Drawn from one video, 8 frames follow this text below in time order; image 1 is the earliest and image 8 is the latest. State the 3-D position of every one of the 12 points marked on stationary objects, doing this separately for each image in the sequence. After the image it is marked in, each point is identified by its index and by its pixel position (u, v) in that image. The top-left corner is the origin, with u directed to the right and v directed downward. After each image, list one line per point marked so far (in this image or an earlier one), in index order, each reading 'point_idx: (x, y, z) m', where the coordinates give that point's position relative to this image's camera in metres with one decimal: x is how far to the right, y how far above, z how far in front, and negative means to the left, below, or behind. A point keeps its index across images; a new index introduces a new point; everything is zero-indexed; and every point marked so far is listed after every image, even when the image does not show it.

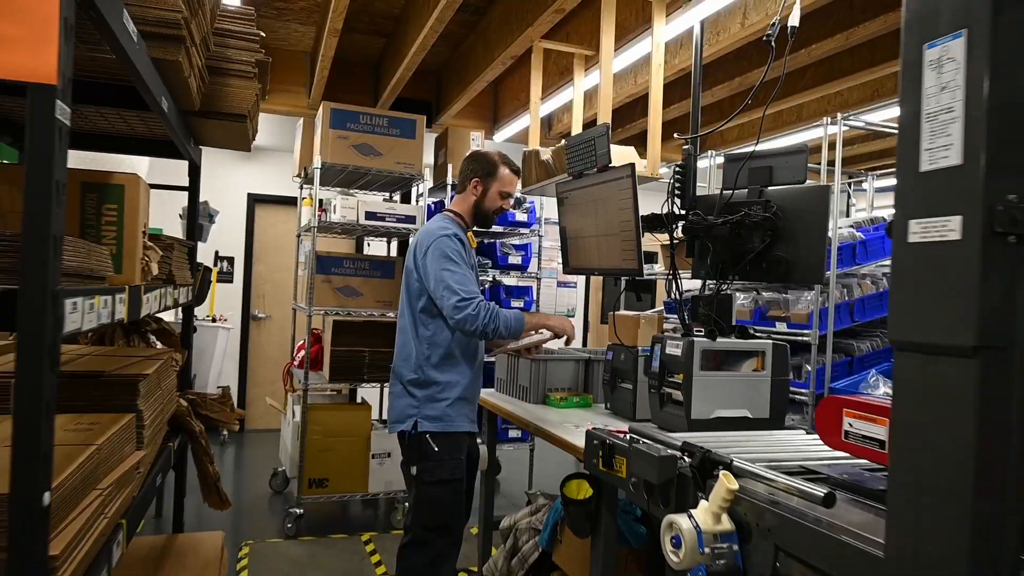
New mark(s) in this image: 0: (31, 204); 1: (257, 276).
0: (-0.6, +0.1, +0.9) m
1: (-1.9, +0.1, +5.3) m
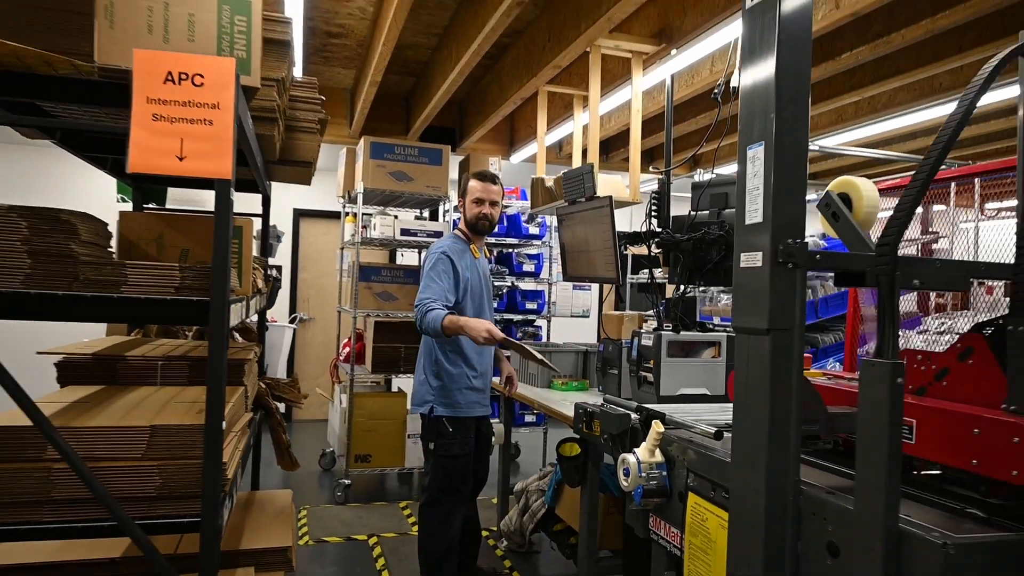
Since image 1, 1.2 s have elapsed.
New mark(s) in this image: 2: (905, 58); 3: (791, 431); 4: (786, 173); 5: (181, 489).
0: (-0.6, +0.1, +1.4) m
1: (-1.7, 0.0, +5.9) m
2: (+1.7, +1.0, +3.0) m
3: (+0.5, -0.3, +1.4) m
4: (+0.5, +0.2, +1.3) m
5: (-0.7, -0.4, +1.5) m
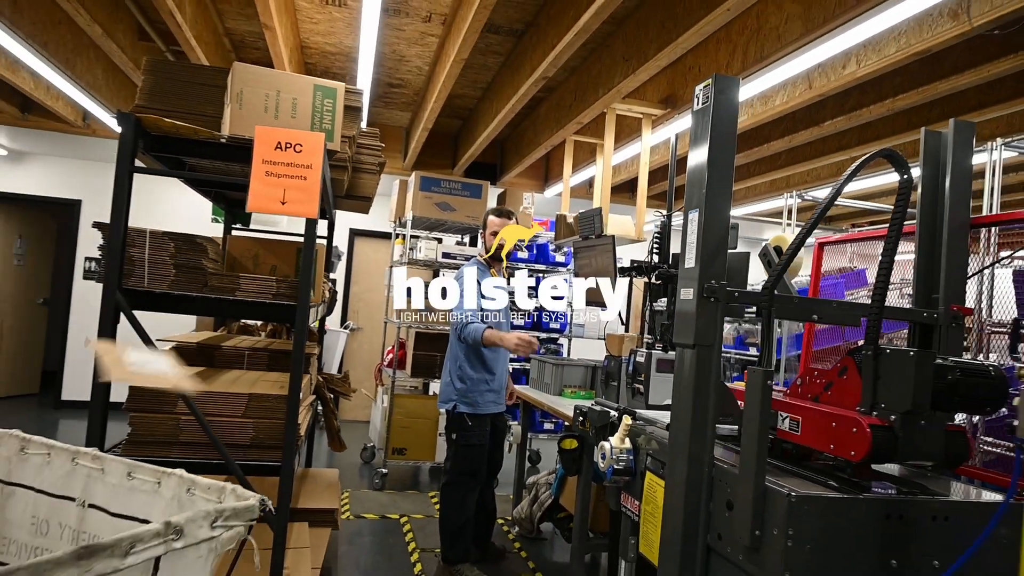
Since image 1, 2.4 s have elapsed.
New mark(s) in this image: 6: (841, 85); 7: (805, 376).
0: (-0.6, 0.0, +2.0) m
1: (-1.5, -0.1, +6.5) m
2: (+1.8, +0.8, +3.5) m
3: (+0.5, -0.3, +1.8) m
4: (+0.5, +0.1, +1.8) m
5: (-0.7, -0.4, +2.1) m
6: (+1.3, +0.8, +2.8) m
7: (+0.8, -0.2, +1.9) m
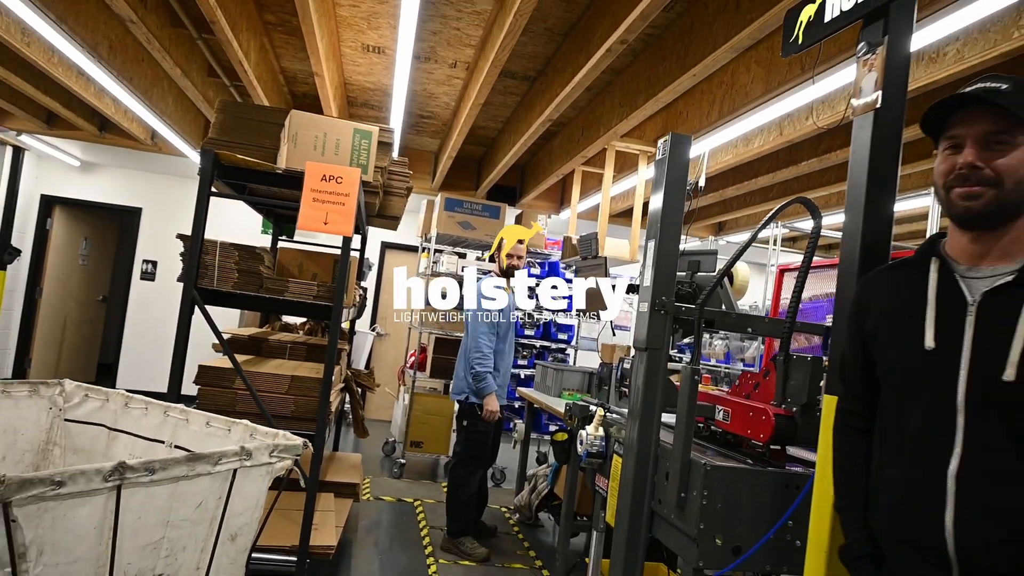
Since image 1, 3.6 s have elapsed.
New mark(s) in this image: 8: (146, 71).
0: (-0.6, 0.0, +2.5) m
1: (-1.3, -0.1, +7.1) m
2: (+1.9, +0.7, +3.9) m
3: (+0.5, -0.4, +2.3) m
4: (+0.5, +0.1, +2.3) m
5: (-0.7, -0.4, +2.6) m
6: (+1.3, +0.7, +3.2) m
7: (+0.8, -0.3, +2.4) m
8: (-2.1, +1.2, +4.1) m
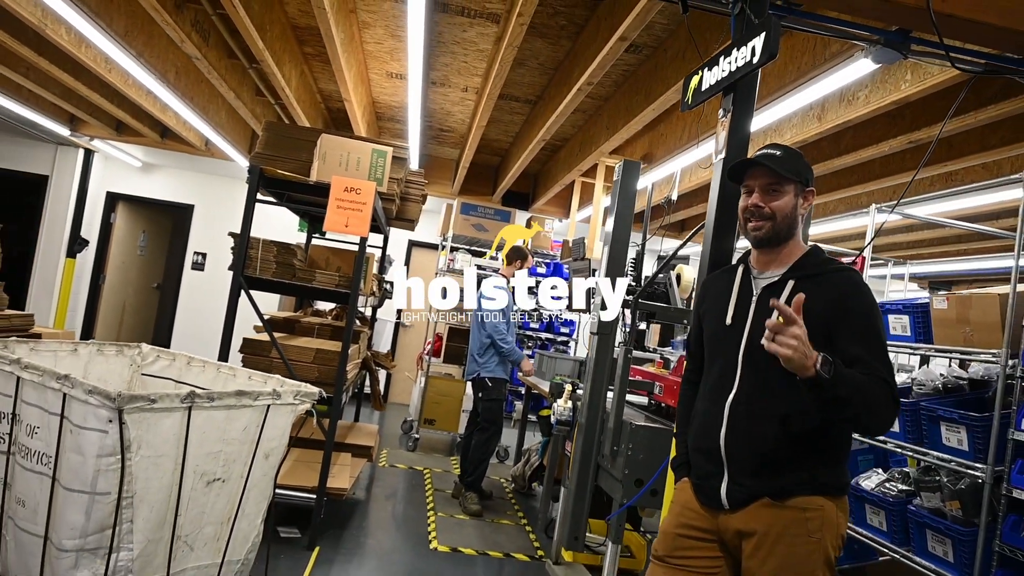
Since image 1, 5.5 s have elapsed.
0: (-0.7, +0.1, +3.1) m
1: (-1.1, -0.1, +7.7) m
2: (+1.9, +0.7, +4.4) m
3: (+0.4, -0.4, +2.8) m
4: (+0.4, +0.1, +2.8) m
5: (-0.8, -0.4, +3.2) m
6: (+1.3, +0.7, +3.7) m
7: (+0.7, -0.3, +2.9) m
8: (-2.1, +1.3, +4.7) m
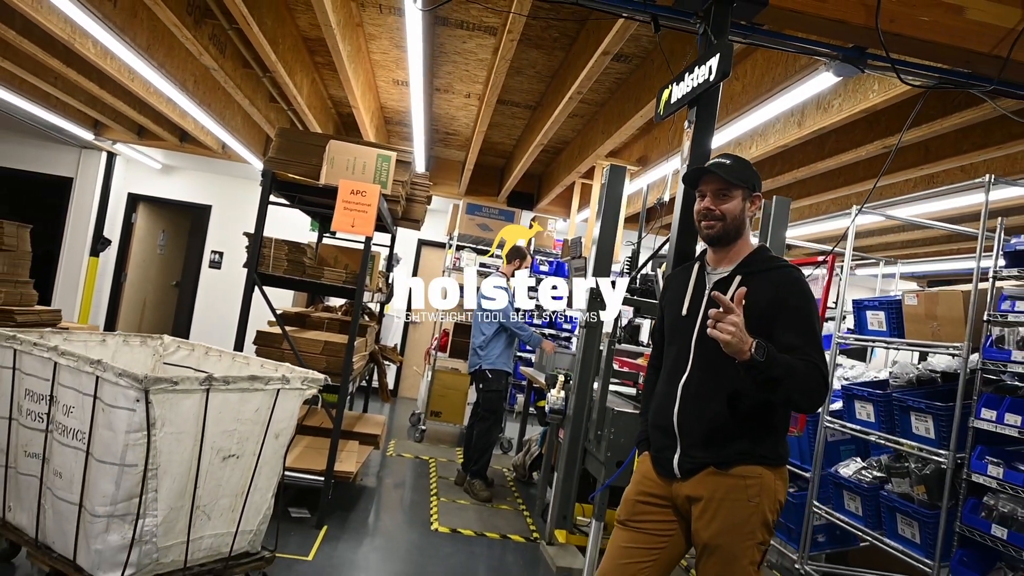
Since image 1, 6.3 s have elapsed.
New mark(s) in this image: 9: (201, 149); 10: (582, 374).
0: (-0.7, +0.1, +3.3) m
1: (-1.1, -0.1, +7.9) m
2: (+1.9, +0.7, +4.5) m
3: (+0.3, -0.4, +3.0) m
4: (+0.4, +0.1, +3.0) m
5: (-0.8, -0.4, +3.4) m
6: (+1.3, +0.7, +3.9) m
7: (+0.6, -0.3, +3.1) m
8: (-2.0, +1.3, +5.0) m
9: (-2.8, +1.3, +6.4) m
10: (+0.3, -0.4, +3.0) m
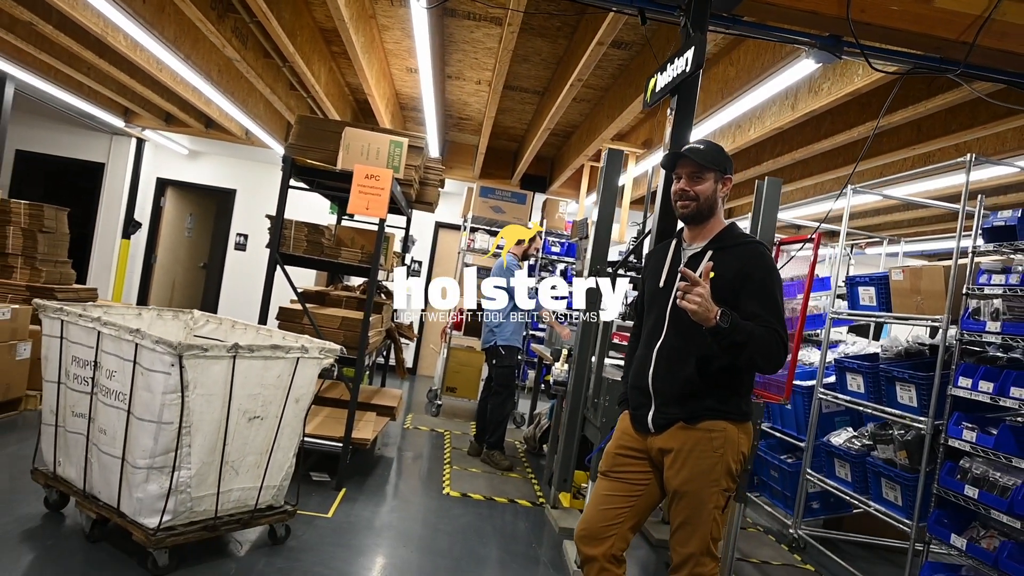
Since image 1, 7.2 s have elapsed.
0: (-0.7, +0.2, +3.5) m
1: (-0.9, +0.2, +8.1) m
2: (+2.0, +0.8, +4.6) m
3: (+0.4, -0.3, +3.2) m
4: (+0.4, +0.2, +3.2) m
5: (-0.8, -0.3, +3.6) m
6: (+1.3, +0.8, +4.0) m
7: (+0.7, -0.2, +3.3) m
8: (-2.0, +1.5, +5.2) m
9: (-2.7, +1.4, +6.6) m
10: (+0.3, -0.3, +3.2) m
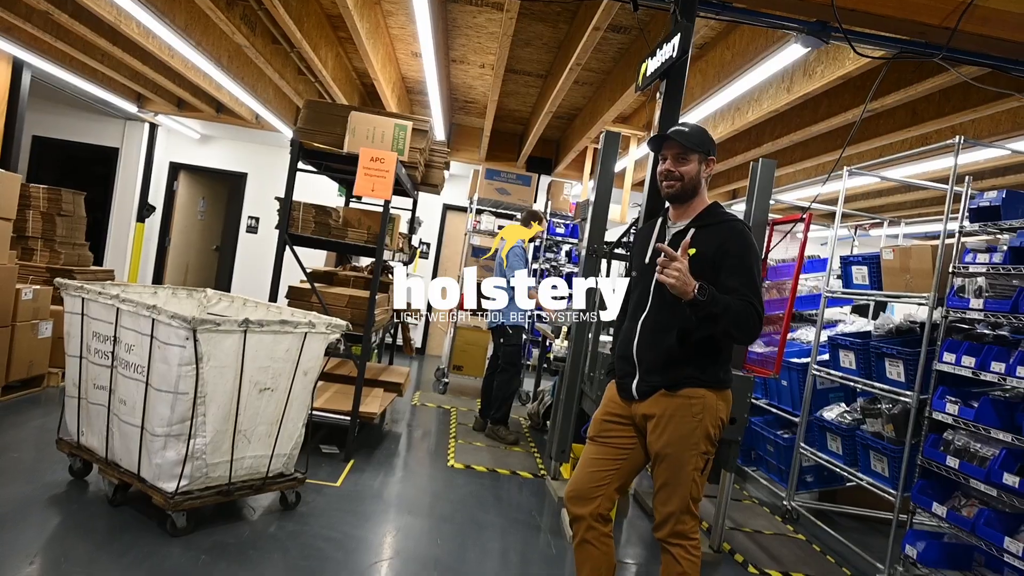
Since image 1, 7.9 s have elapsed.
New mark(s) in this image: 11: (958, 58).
0: (-0.7, +0.3, +3.7) m
1: (-0.8, +0.4, +8.2) m
2: (+2.0, +0.9, +4.7) m
3: (+0.4, -0.2, +3.3) m
4: (+0.4, +0.3, +3.3) m
5: (-0.8, -0.2, +3.7) m
6: (+1.4, +1.0, +4.1) m
7: (+0.7, -0.1, +3.4) m
8: (-1.9, +1.6, +5.3) m
9: (-2.6, +1.6, +6.7) m
10: (+0.3, -0.2, +3.3) m
11: (+1.6, +0.8, +2.6) m
